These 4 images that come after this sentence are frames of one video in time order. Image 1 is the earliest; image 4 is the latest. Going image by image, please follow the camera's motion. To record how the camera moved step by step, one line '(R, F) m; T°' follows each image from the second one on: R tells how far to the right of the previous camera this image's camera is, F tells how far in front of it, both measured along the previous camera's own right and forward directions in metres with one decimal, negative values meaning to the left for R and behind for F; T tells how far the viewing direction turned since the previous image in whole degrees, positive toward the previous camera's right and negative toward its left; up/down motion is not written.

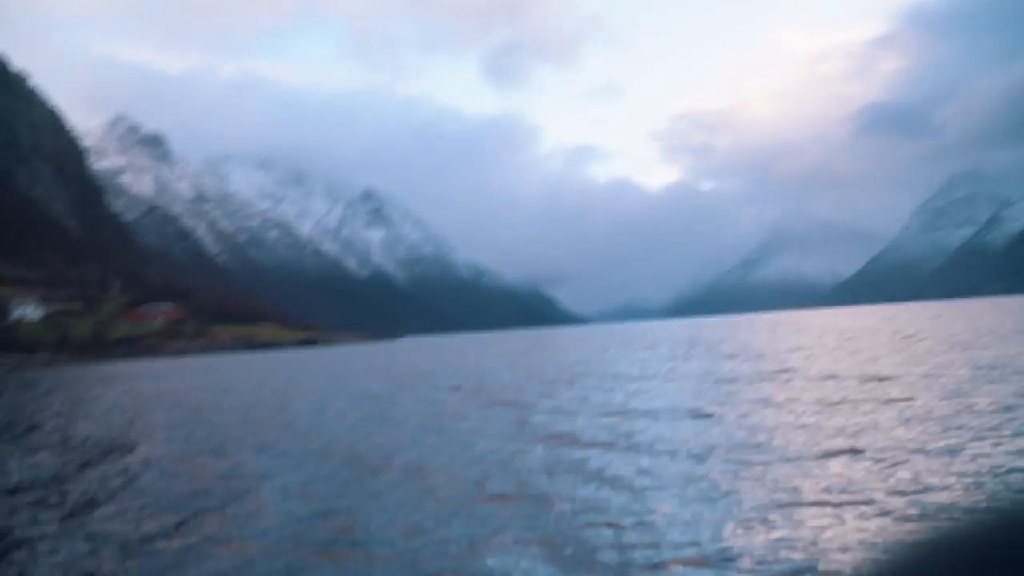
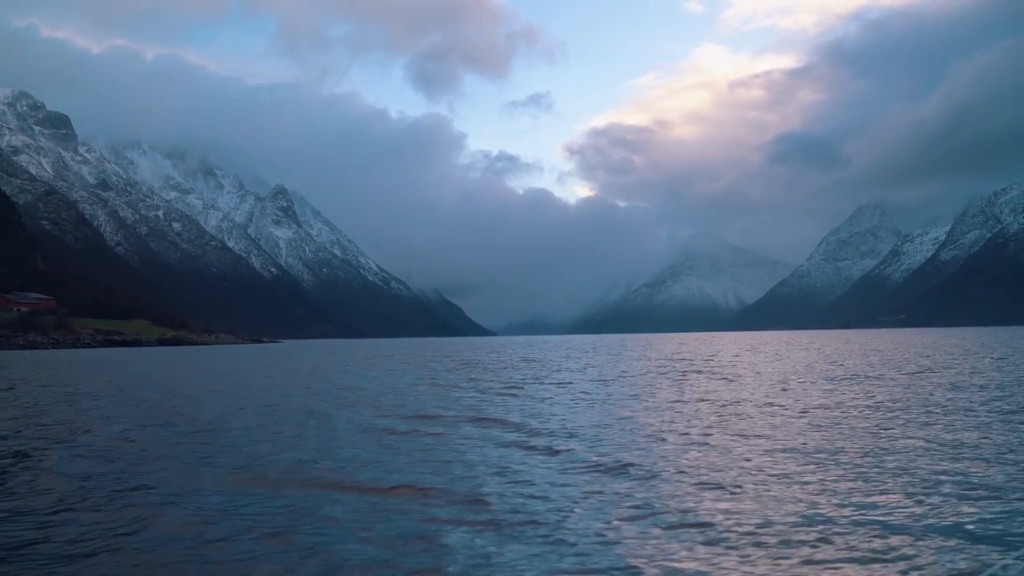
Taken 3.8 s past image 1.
(+2.3, +13.3) m; +6°
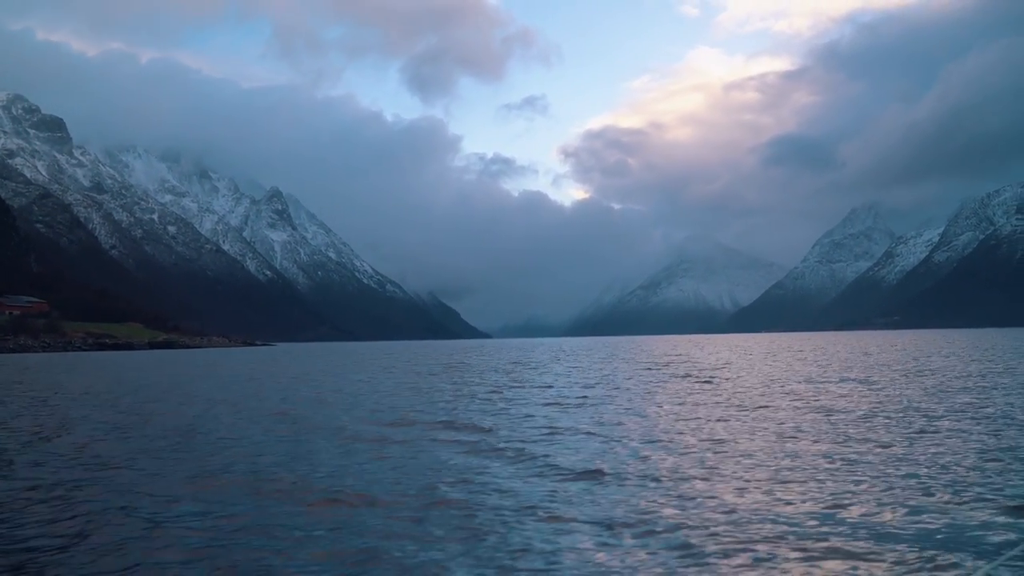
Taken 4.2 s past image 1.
(-4.5, -6.9) m; 0°
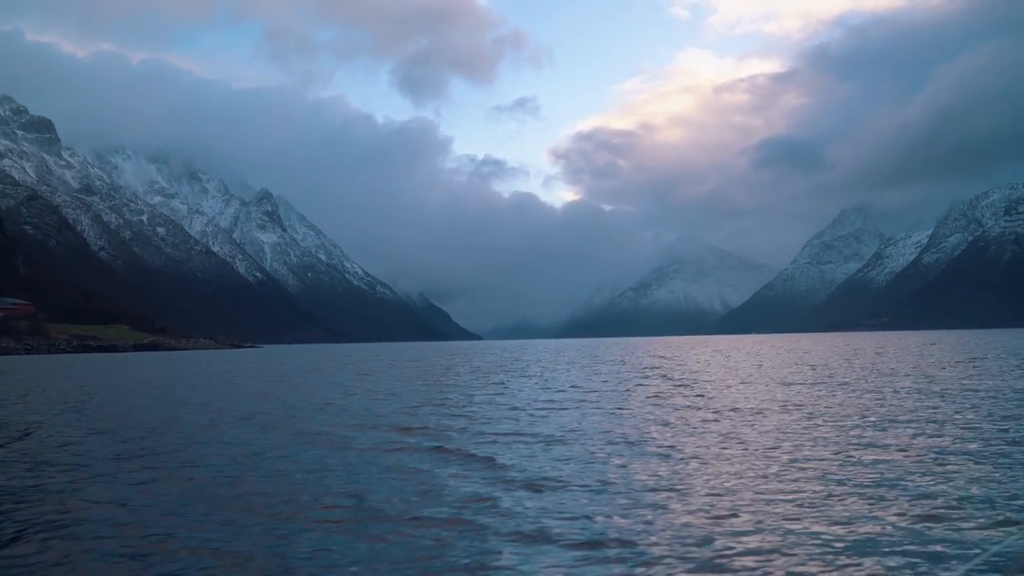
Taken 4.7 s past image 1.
(+1.4, +1.2) m; +1°
